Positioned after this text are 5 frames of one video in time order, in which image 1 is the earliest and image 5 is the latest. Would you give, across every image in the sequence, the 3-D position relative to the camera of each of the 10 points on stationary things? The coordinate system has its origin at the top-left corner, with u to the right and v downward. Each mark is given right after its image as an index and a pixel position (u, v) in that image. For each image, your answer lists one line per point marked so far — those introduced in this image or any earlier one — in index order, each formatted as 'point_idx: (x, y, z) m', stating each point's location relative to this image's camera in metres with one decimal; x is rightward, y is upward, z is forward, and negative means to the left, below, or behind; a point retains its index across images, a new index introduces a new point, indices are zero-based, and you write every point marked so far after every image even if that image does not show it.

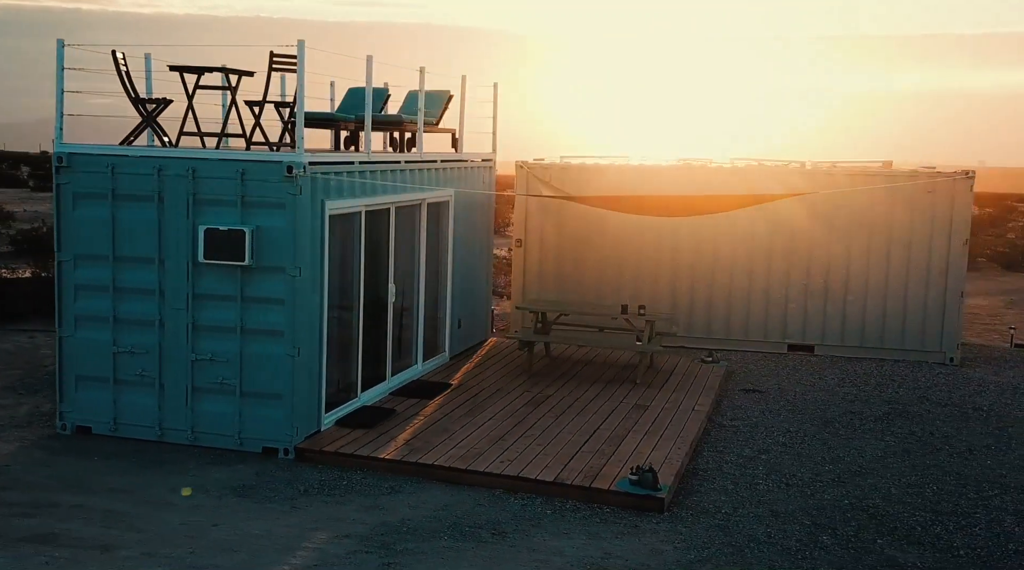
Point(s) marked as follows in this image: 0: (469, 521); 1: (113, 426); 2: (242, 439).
0: (-0.3, -1.4, +6.2) m
1: (-3.1, -1.1, +8.1) m
2: (-2.0, -1.1, +7.7) m
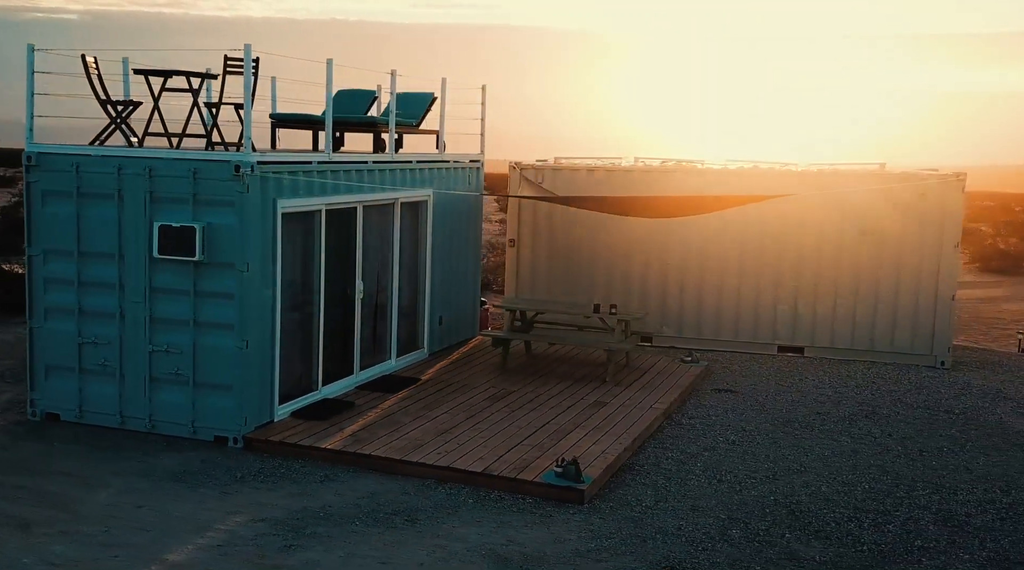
0: (-0.8, -1.4, +6.4) m
1: (-3.5, -1.0, +8.5) m
2: (-2.4, -1.1, +8.0) m
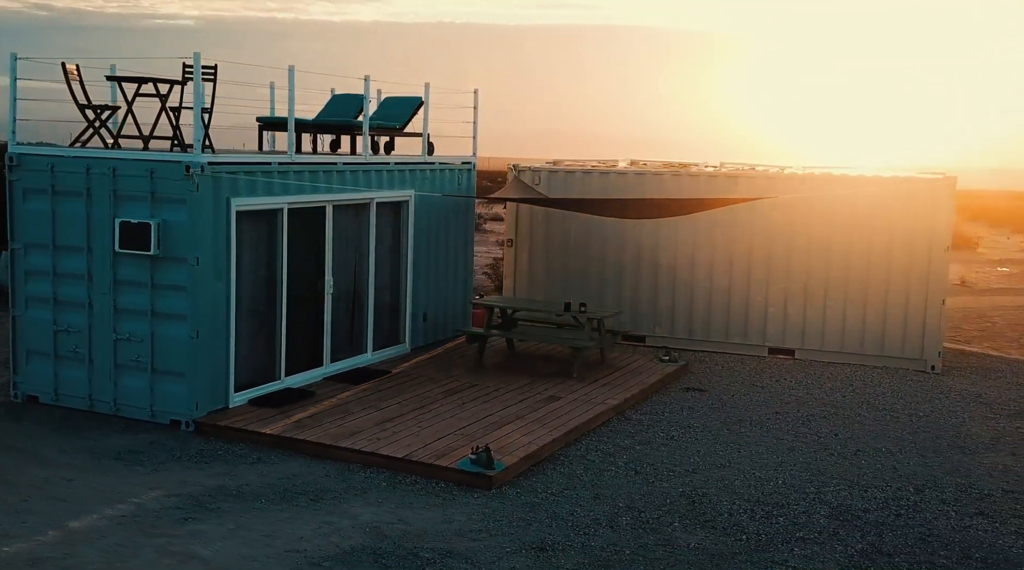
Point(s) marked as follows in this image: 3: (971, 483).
0: (-1.4, -1.3, +6.8) m
1: (-4.0, -1.0, +9.1) m
2: (-2.9, -1.0, +8.5) m
3: (+3.3, -1.4, +7.6) m
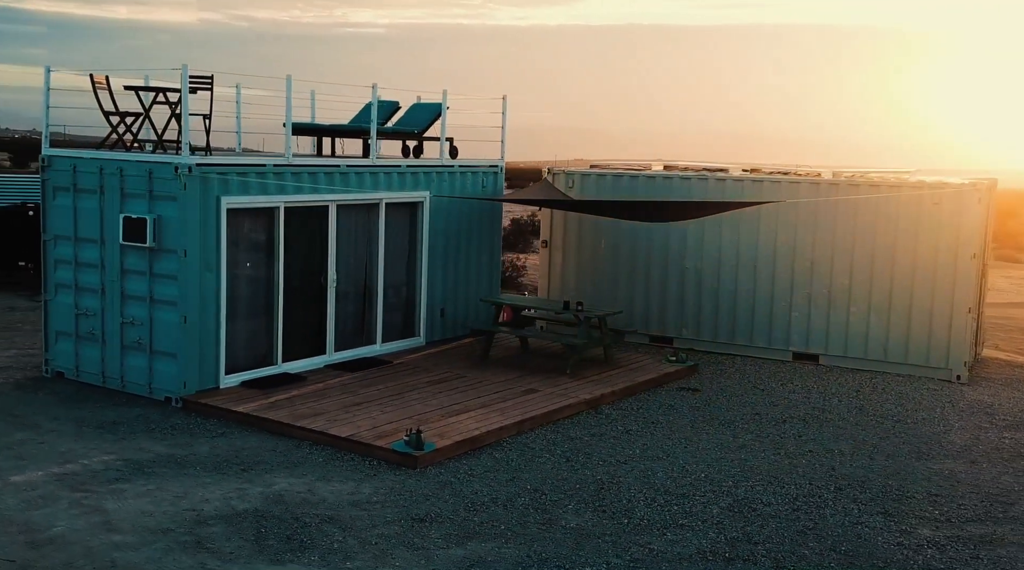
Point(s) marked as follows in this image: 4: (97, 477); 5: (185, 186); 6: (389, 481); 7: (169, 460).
0: (-2.0, -1.2, +7.5) m
1: (-4.2, -0.8, +10.1) m
2: (-3.2, -0.9, +9.4) m
3: (+2.8, -1.5, +7.6) m
4: (-2.7, -1.2, +6.8) m
5: (-2.8, +0.8, +8.9) m
6: (-0.8, -1.4, +7.2) m
7: (-2.4, -1.2, +7.4) m
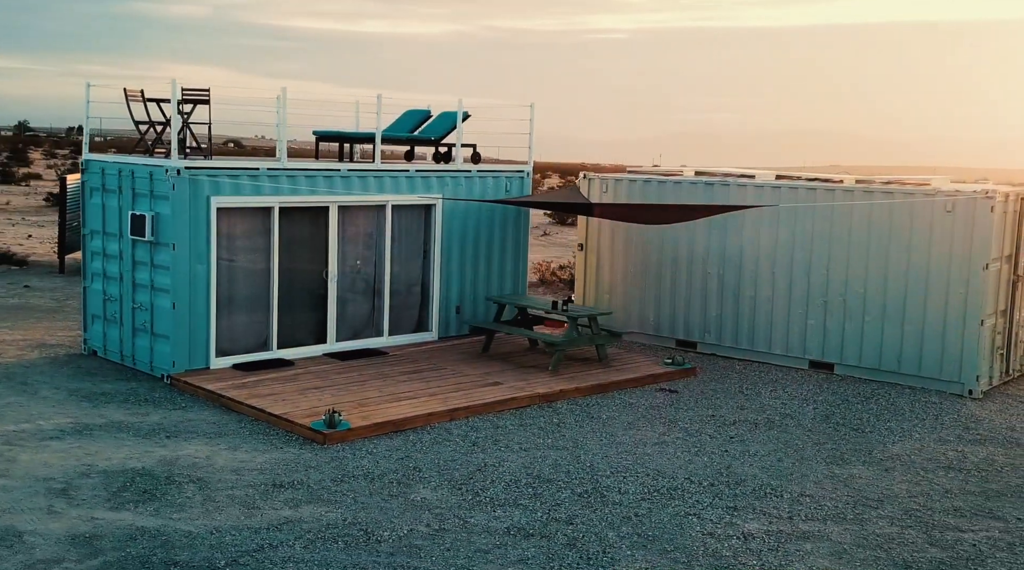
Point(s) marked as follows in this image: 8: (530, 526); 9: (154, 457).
0: (-2.7, -1.2, +8.5) m
1: (-4.5, -0.7, +11.4) m
2: (-3.7, -0.8, +10.6) m
3: (+2.0, -1.5, +7.7) m
4: (-3.6, -1.1, +7.9) m
5: (-3.2, +0.9, +10.0) m
6: (-1.7, -1.3, +8.0) m
7: (-3.2, -1.1, +8.4) m
8: (+0.1, -1.5, +6.6) m
9: (-2.5, -1.2, +7.5) m
